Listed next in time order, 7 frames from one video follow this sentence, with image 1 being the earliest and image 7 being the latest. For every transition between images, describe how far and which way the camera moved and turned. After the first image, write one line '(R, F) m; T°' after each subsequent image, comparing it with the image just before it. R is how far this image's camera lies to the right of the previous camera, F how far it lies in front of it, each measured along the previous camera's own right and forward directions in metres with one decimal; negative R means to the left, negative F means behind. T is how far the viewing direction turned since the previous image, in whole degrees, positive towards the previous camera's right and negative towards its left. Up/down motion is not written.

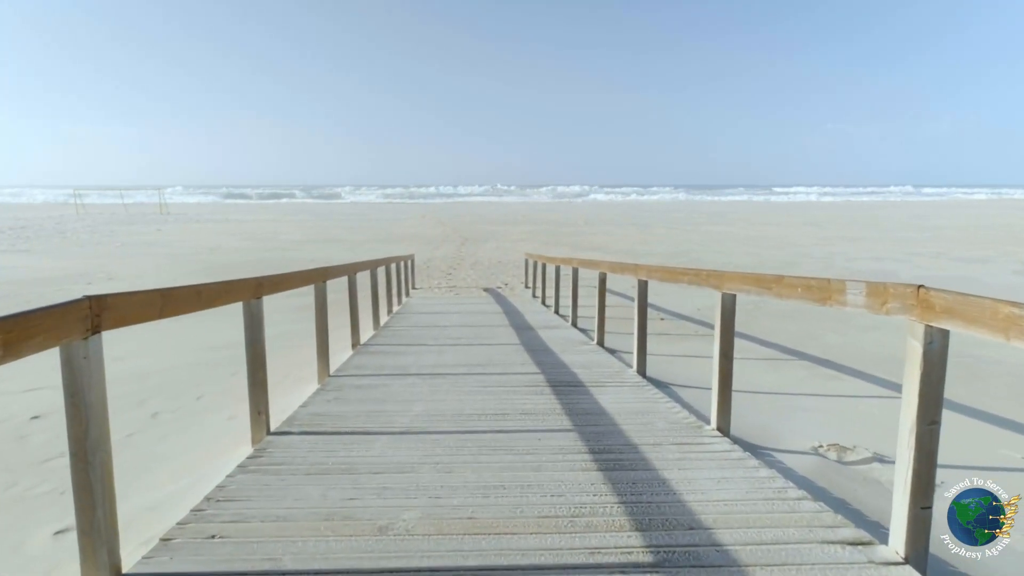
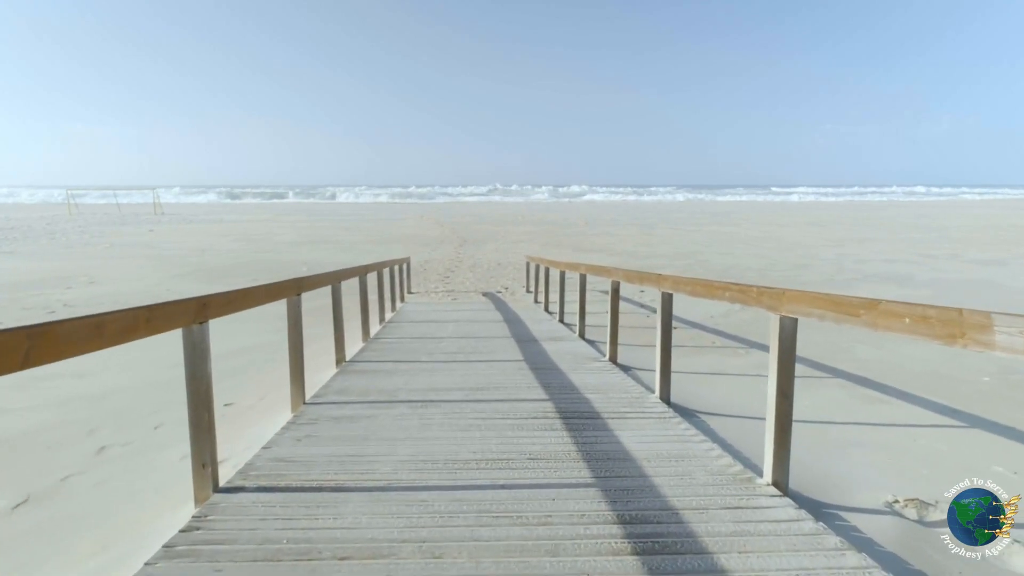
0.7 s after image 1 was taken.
(0.0, +0.5) m; 0°
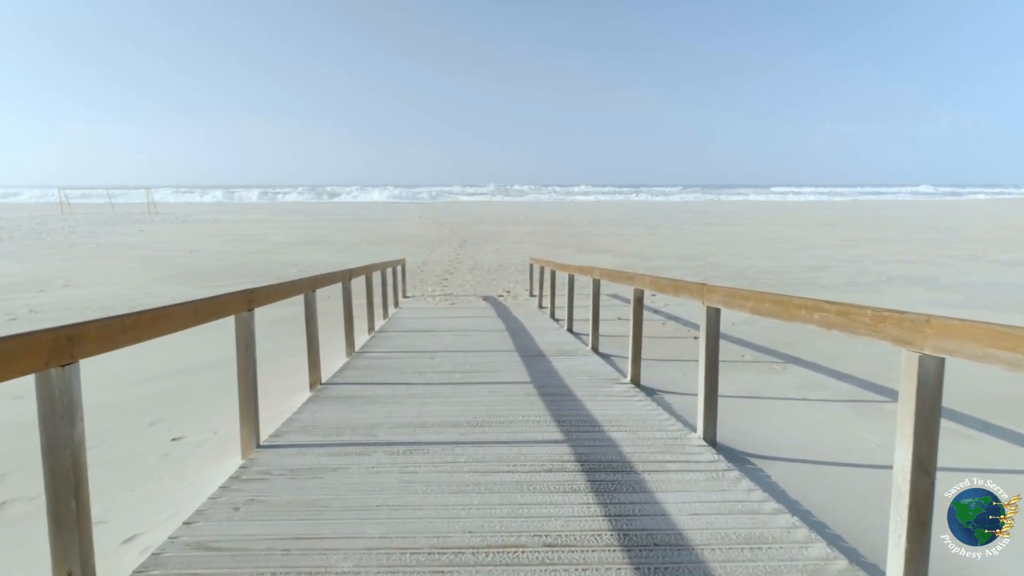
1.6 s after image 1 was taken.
(0.0, +0.6) m; 0°
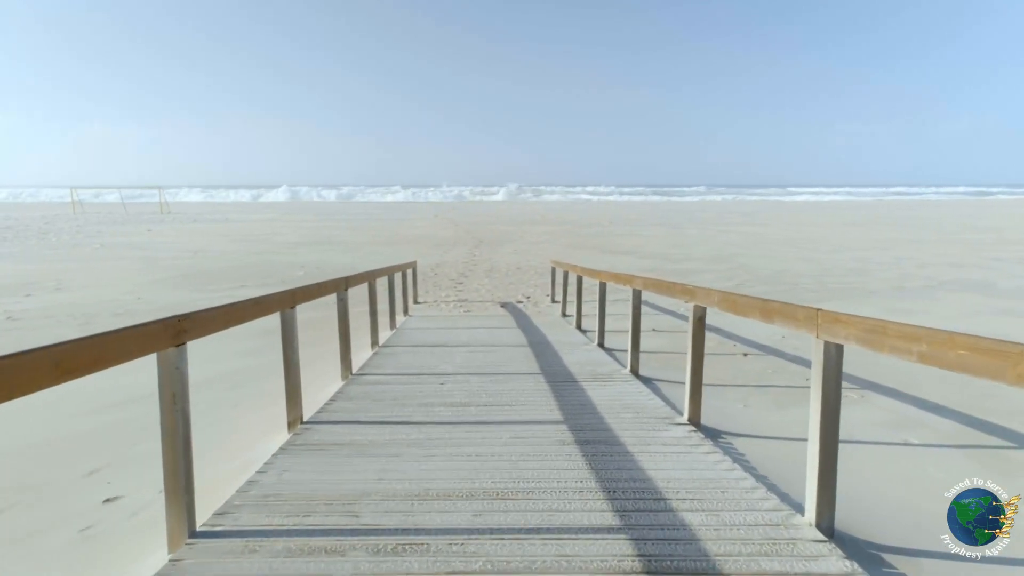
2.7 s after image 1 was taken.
(0.0, +0.7) m; -1°
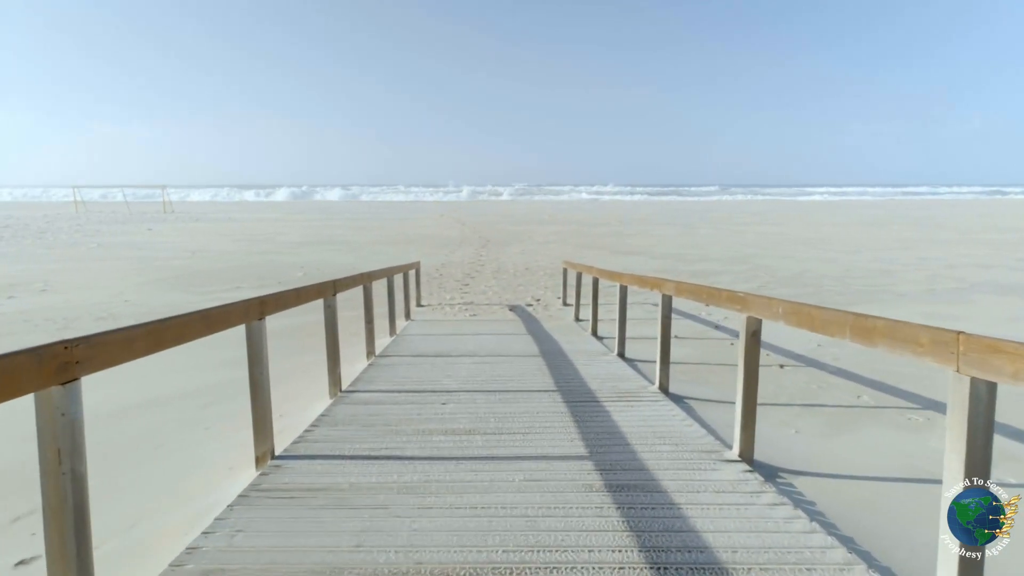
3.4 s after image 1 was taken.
(0.0, +0.5) m; -1°
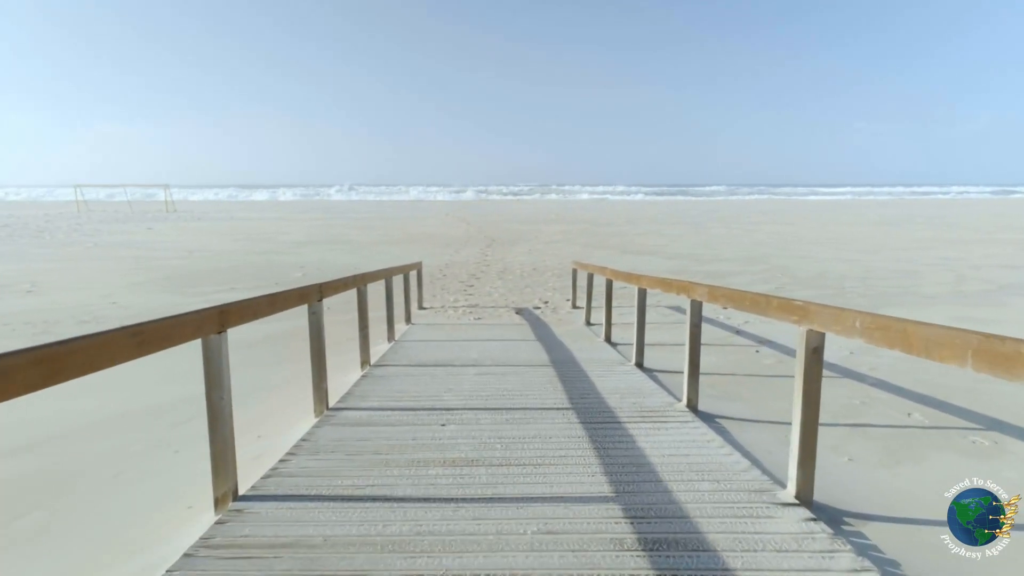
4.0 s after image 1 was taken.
(0.0, +0.4) m; 0°
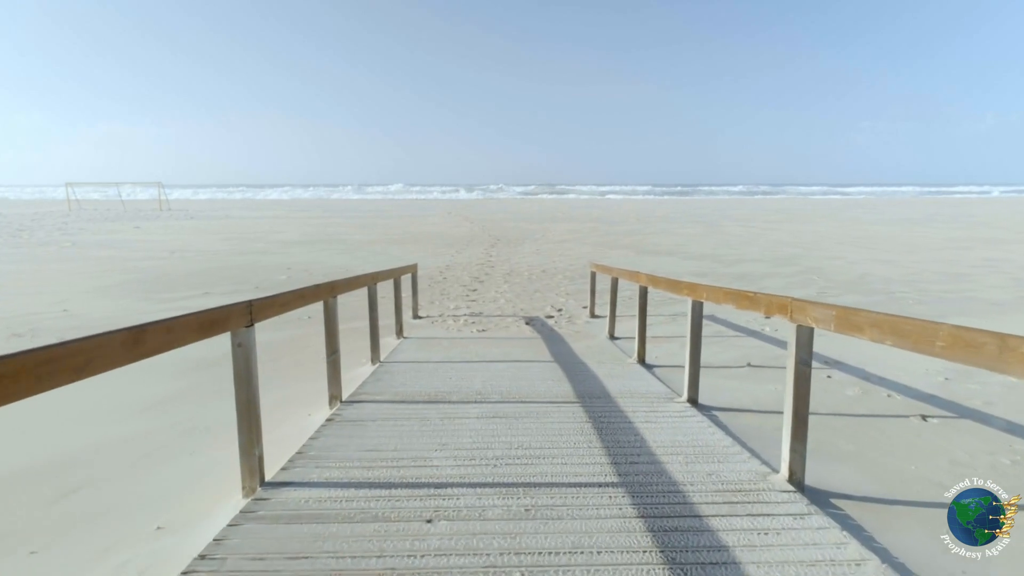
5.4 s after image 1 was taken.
(0.0, +1.0) m; 0°
